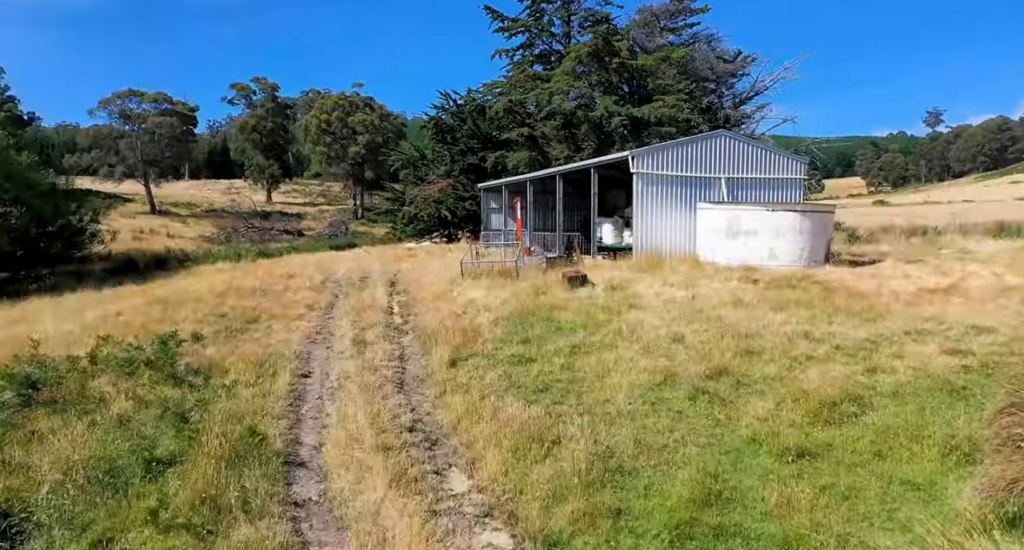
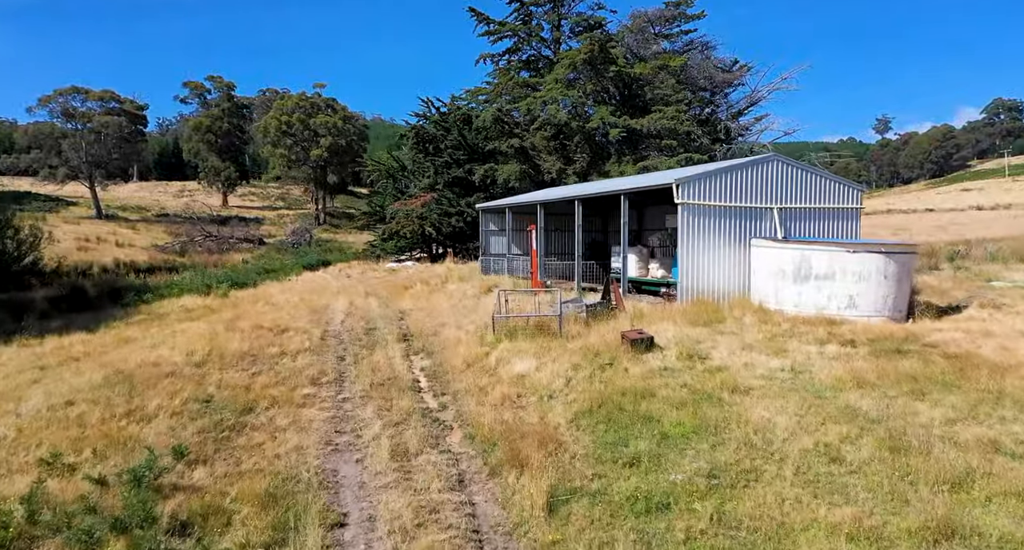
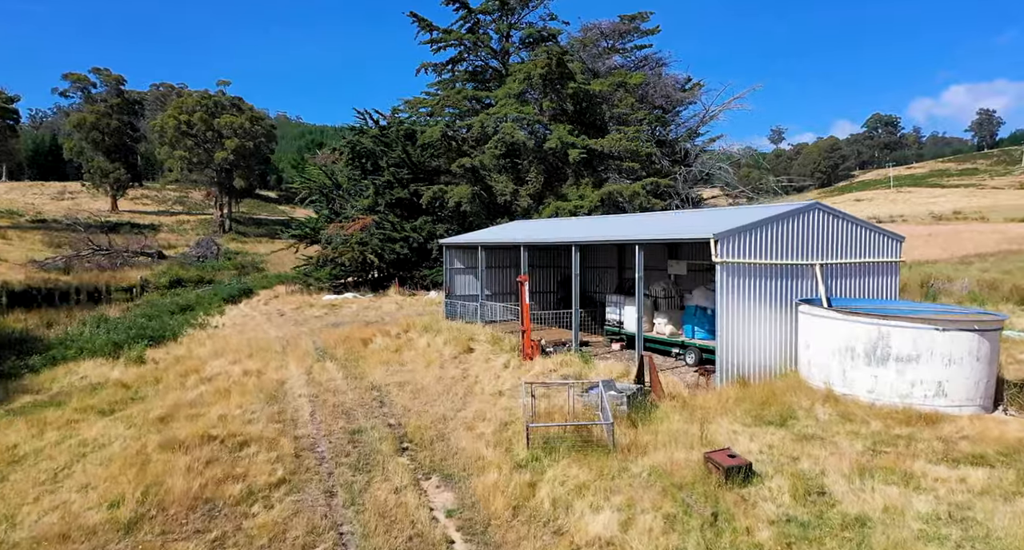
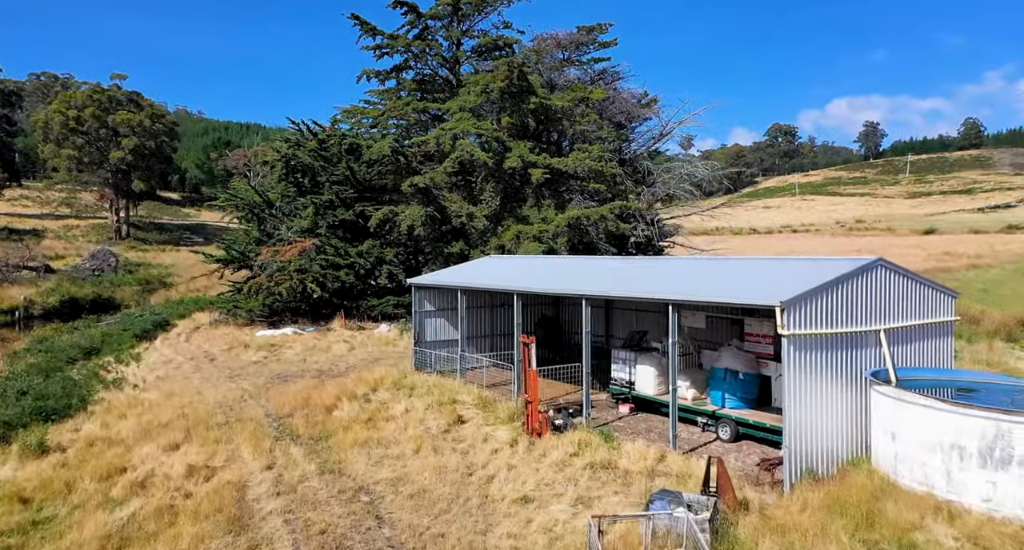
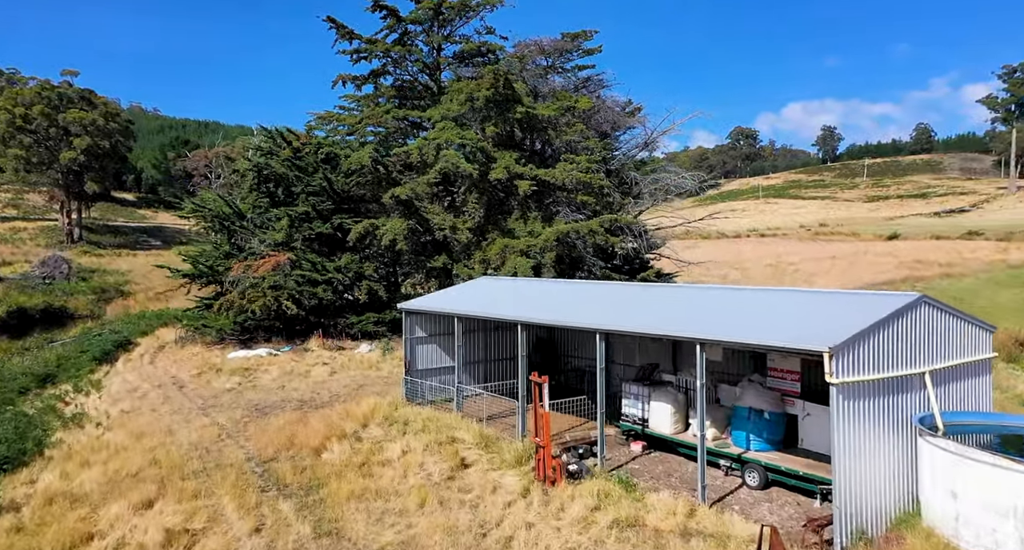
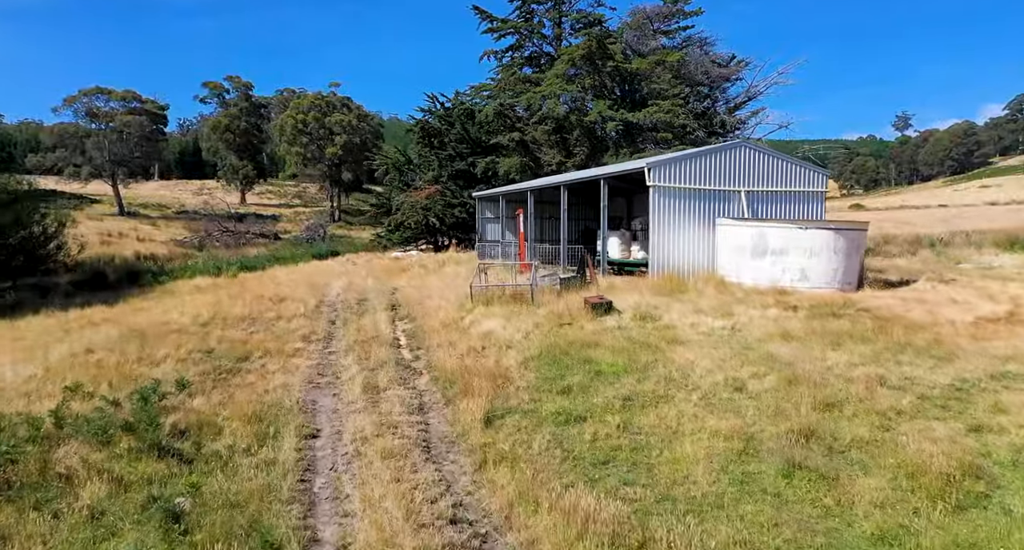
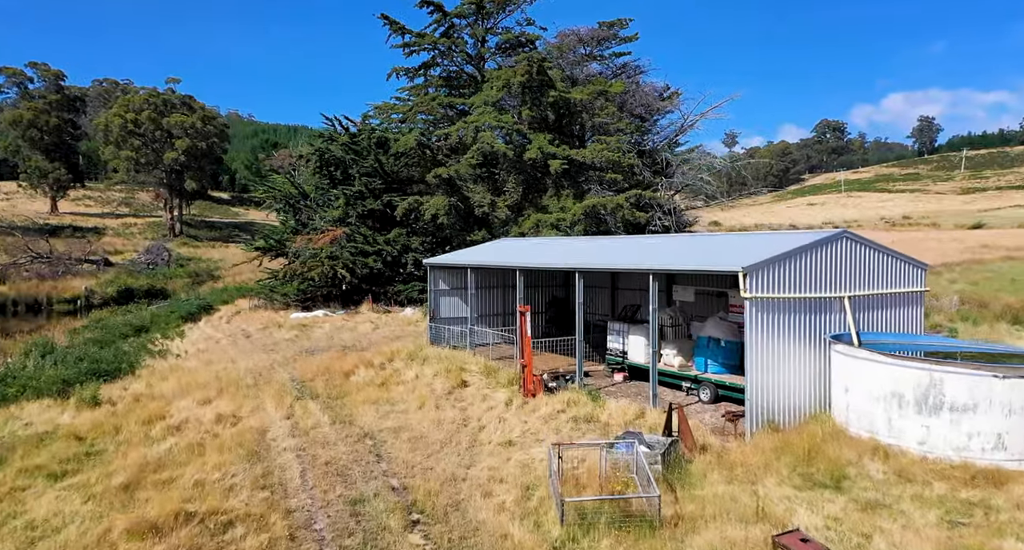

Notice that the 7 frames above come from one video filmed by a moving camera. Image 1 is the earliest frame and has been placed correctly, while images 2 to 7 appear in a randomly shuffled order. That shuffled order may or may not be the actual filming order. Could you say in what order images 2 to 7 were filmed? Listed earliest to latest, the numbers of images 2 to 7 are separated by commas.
6, 2, 3, 7, 4, 5
